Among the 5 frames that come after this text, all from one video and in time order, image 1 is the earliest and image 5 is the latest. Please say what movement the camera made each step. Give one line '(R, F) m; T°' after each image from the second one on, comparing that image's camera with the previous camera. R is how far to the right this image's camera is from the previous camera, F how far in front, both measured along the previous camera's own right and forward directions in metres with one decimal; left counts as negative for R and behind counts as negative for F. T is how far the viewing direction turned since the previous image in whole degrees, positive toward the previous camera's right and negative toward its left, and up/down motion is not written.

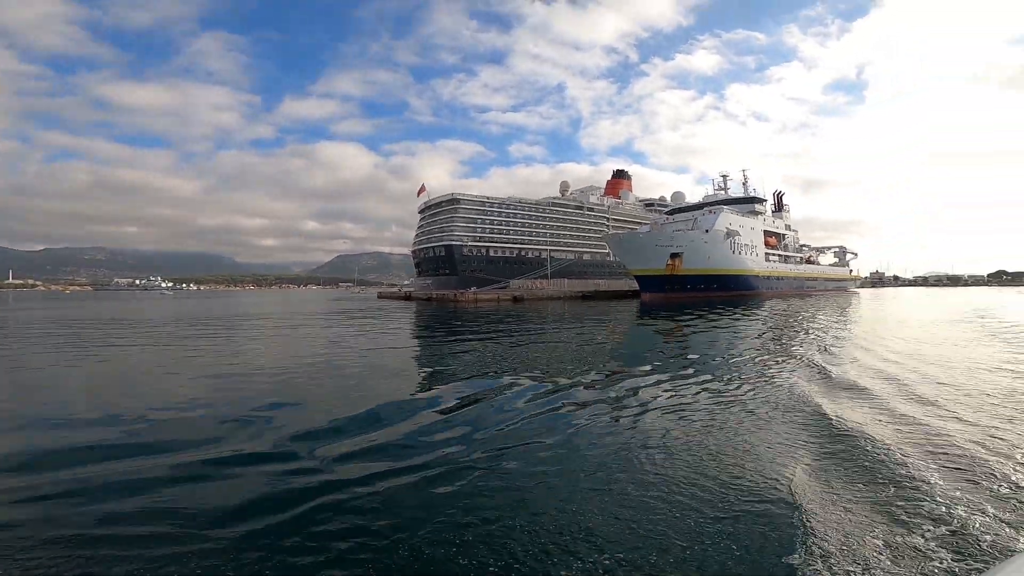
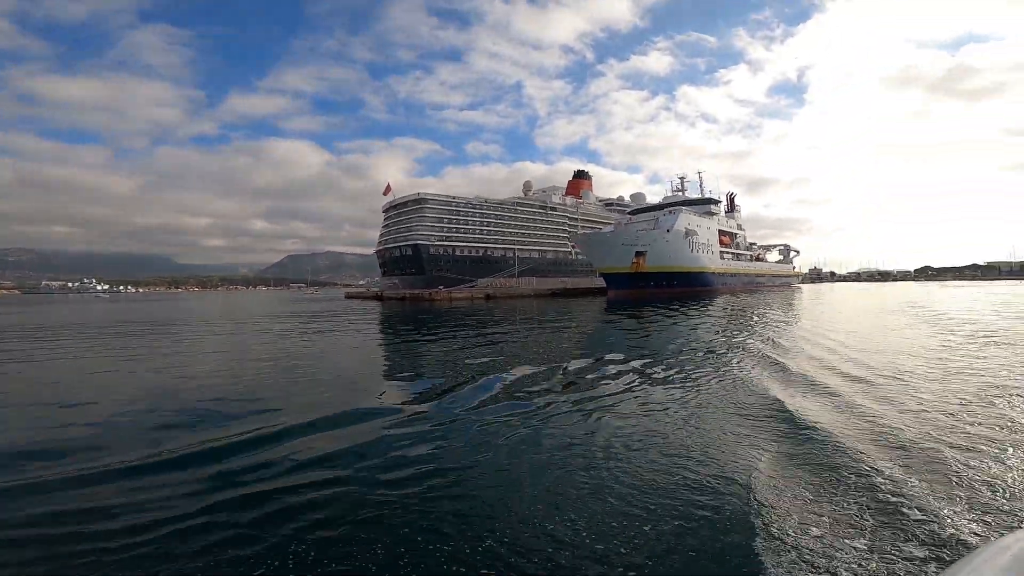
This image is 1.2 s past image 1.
(-0.4, -0.3) m; +5°
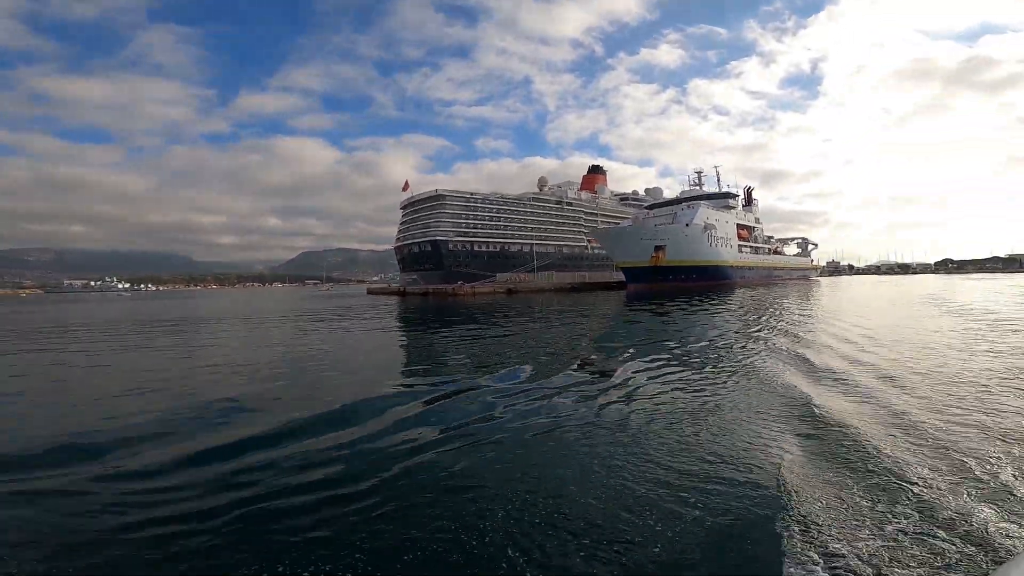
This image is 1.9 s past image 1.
(-0.3, -0.3) m; -1°
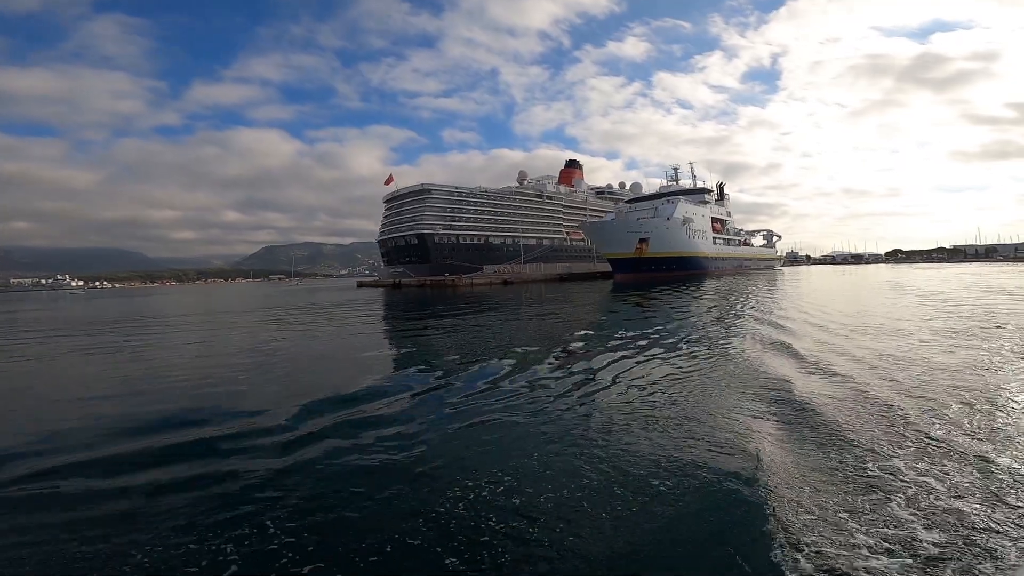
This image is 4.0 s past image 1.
(-0.7, -0.6) m; +3°
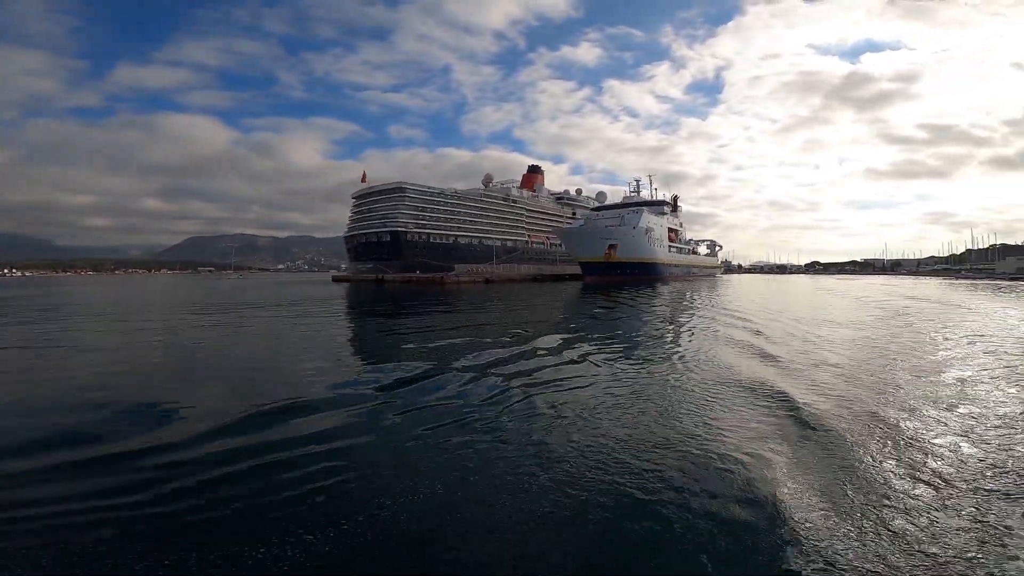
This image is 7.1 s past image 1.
(-1.0, -0.9) m; +6°
